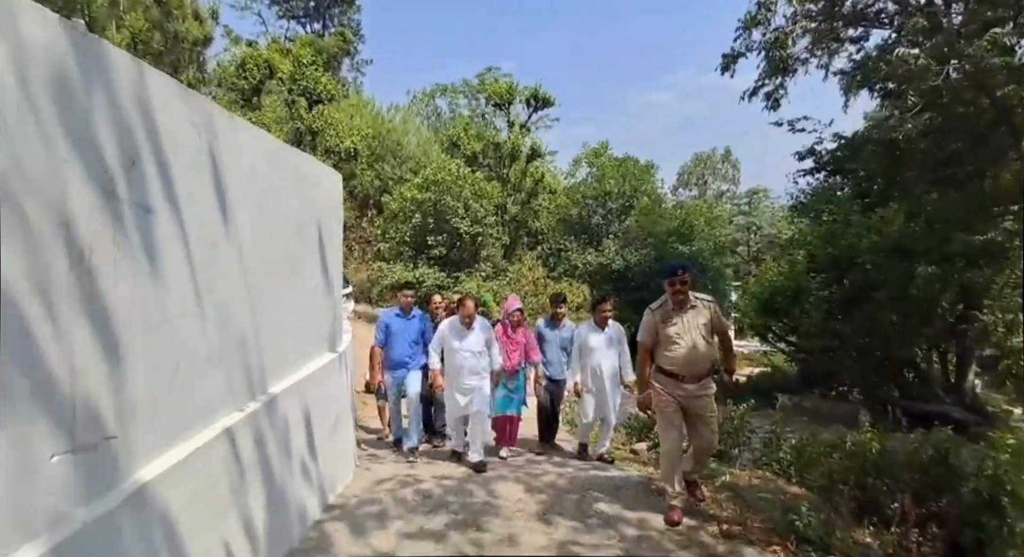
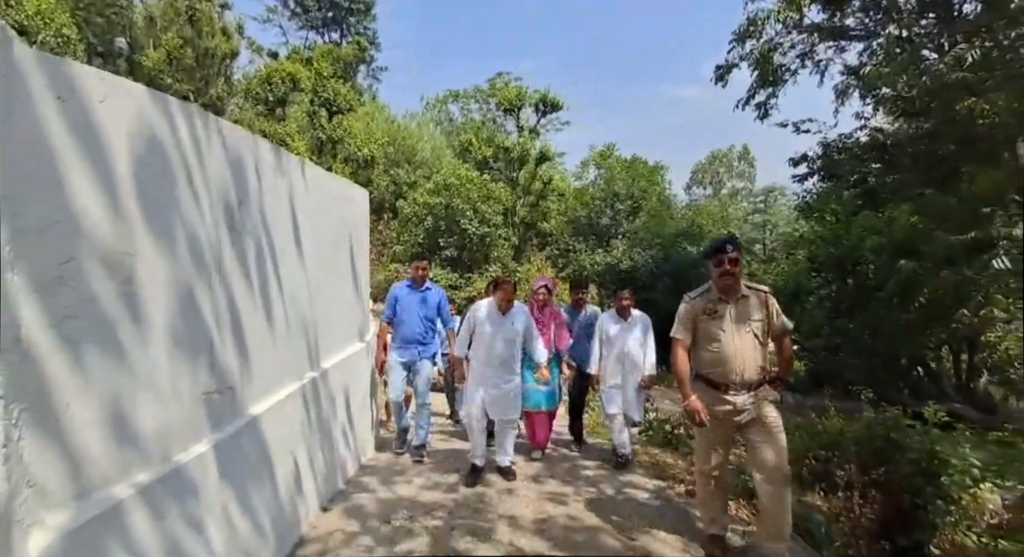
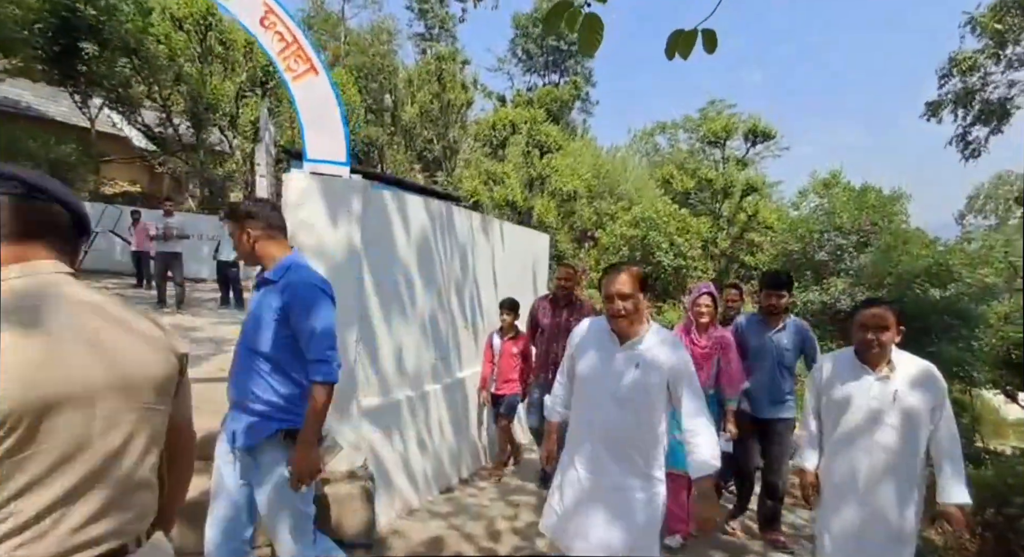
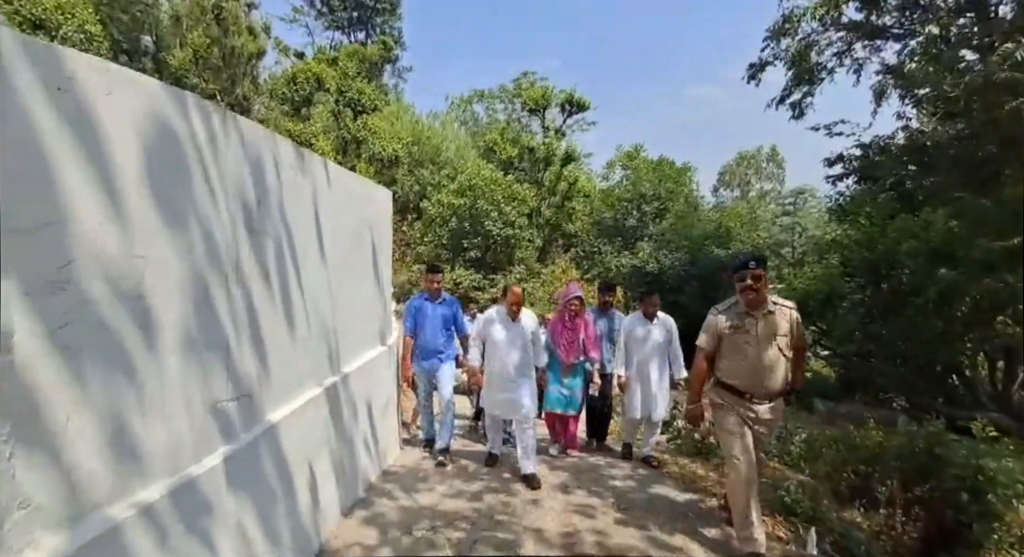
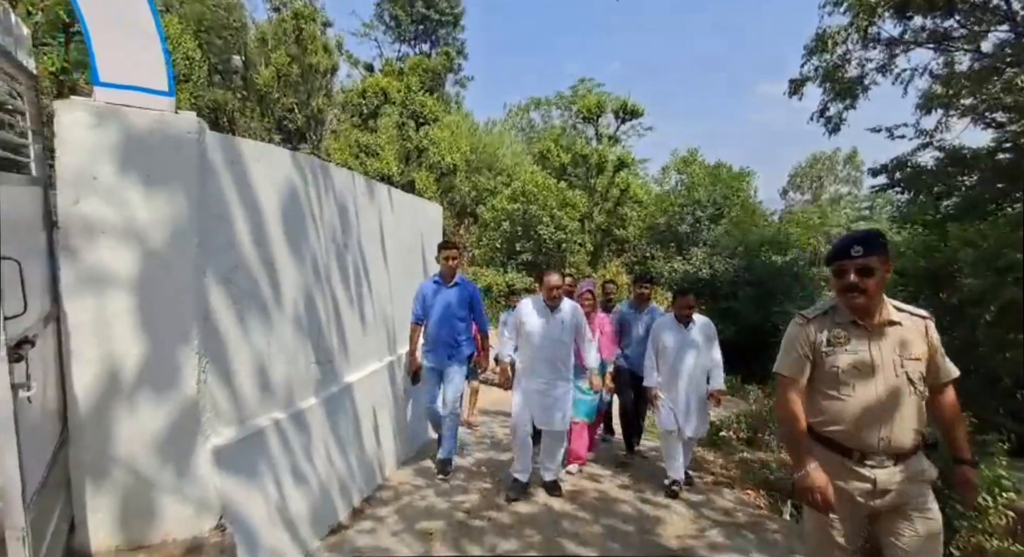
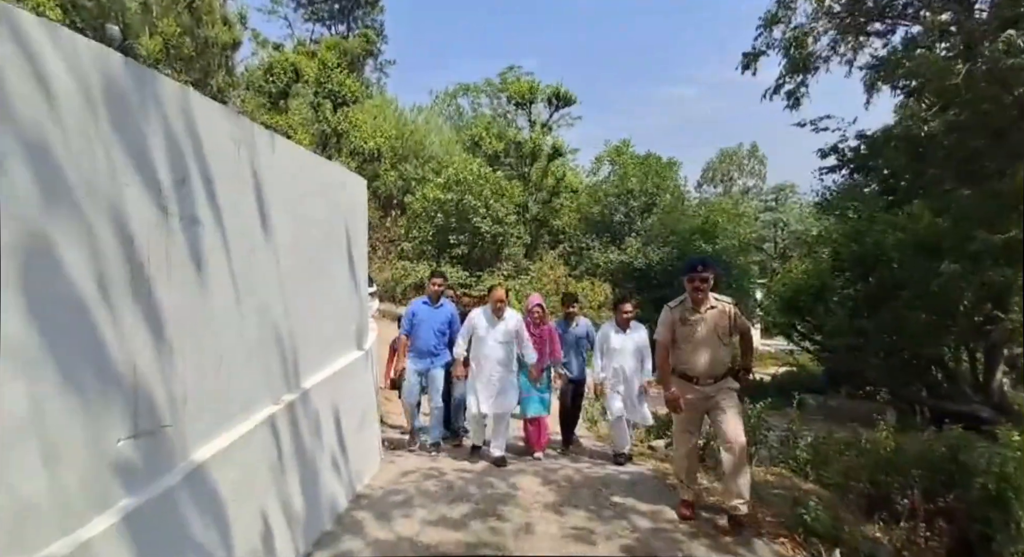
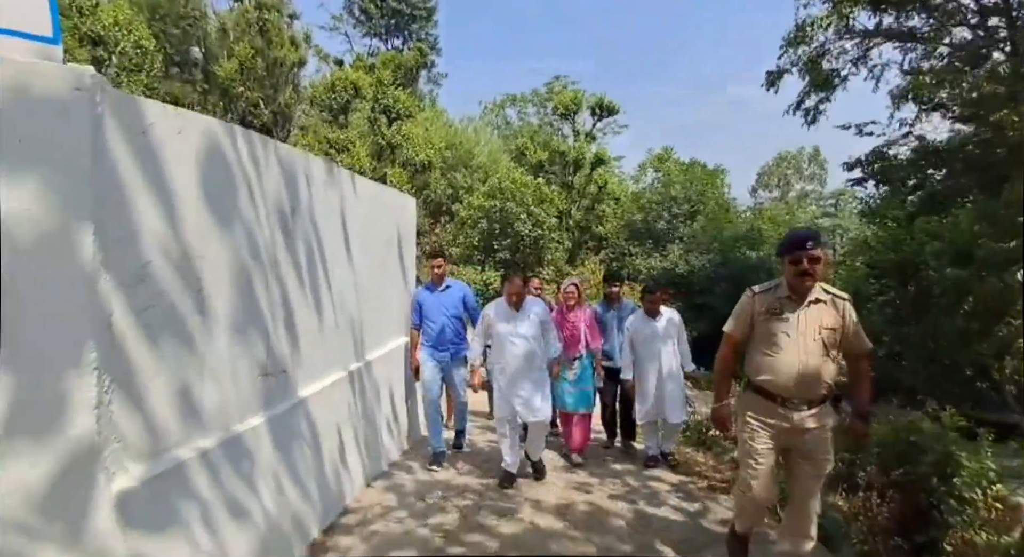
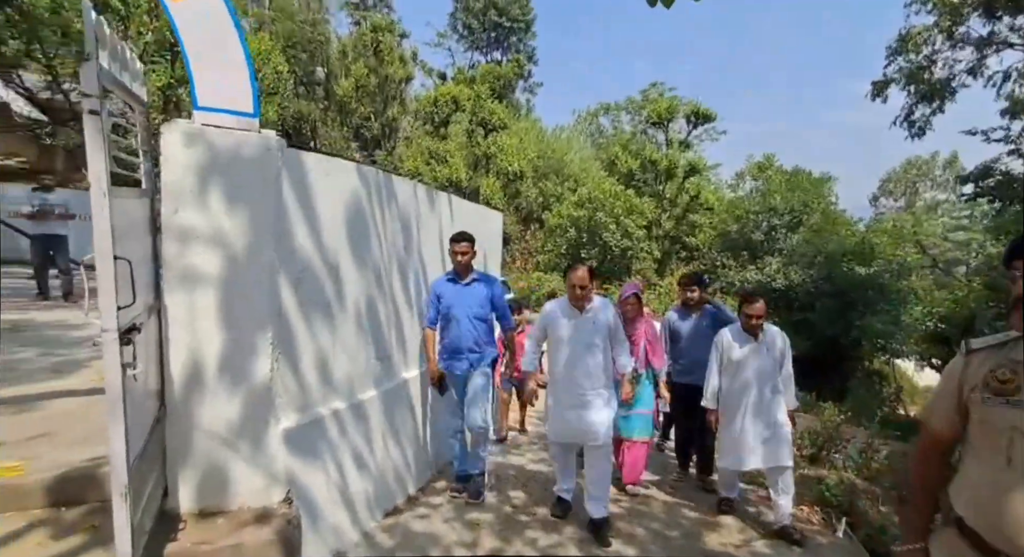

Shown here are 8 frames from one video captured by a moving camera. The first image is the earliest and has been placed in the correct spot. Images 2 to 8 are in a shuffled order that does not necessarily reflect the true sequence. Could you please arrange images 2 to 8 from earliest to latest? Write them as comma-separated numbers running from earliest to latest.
6, 4, 2, 7, 5, 8, 3
